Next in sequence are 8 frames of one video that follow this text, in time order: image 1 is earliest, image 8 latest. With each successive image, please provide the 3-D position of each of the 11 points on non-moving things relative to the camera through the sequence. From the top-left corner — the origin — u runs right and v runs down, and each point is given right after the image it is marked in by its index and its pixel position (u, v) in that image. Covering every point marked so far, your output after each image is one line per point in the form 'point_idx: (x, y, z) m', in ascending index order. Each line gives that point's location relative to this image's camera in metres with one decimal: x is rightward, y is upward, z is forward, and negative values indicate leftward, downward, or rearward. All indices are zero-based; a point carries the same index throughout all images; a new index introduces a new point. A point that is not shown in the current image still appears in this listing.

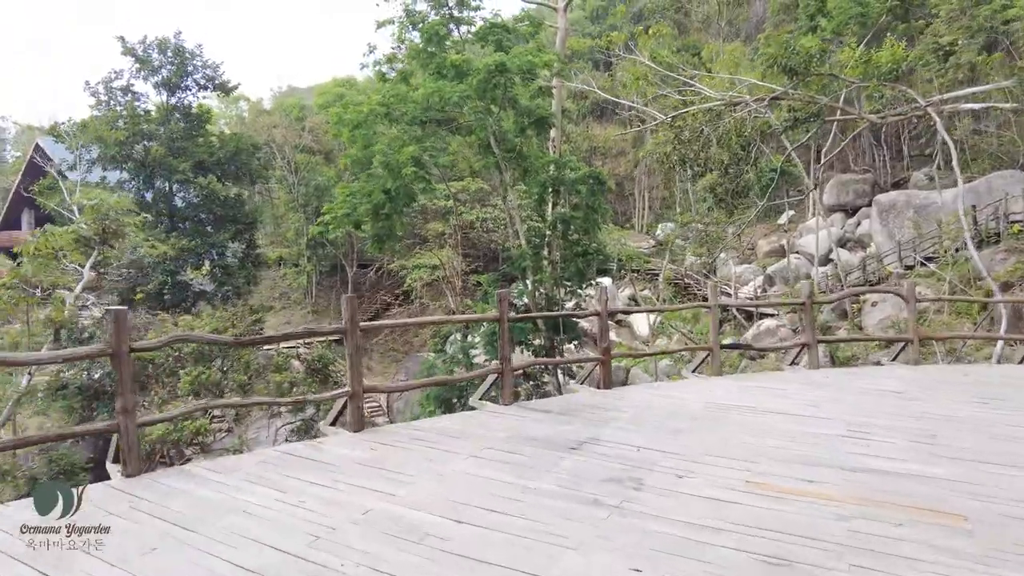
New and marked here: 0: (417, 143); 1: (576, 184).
0: (-1.4, +2.1, +9.5) m
1: (+0.9, +1.5, +9.7) m
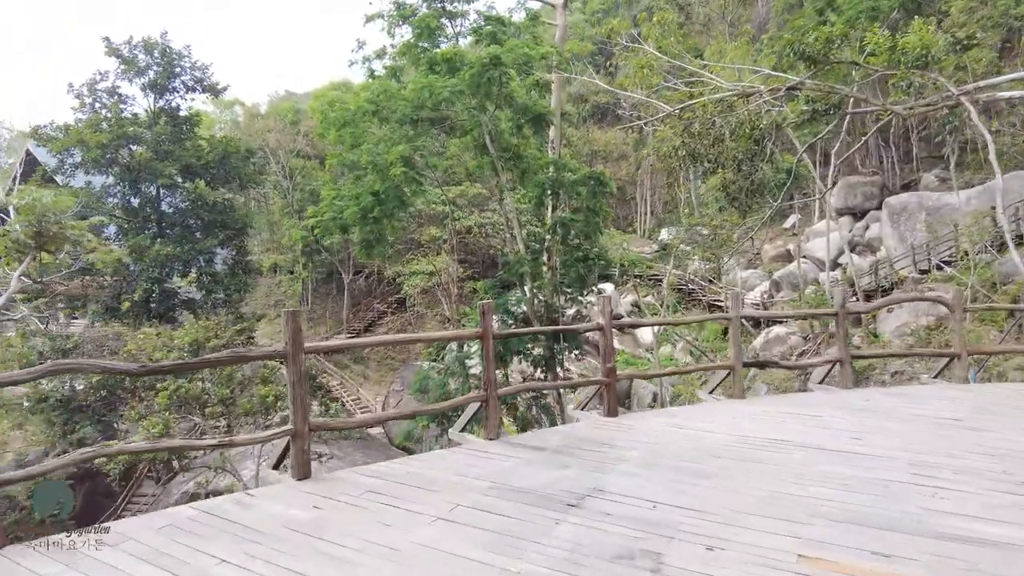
0: (-1.4, +2.0, +9.0) m
1: (+0.9, +1.4, +9.2) m
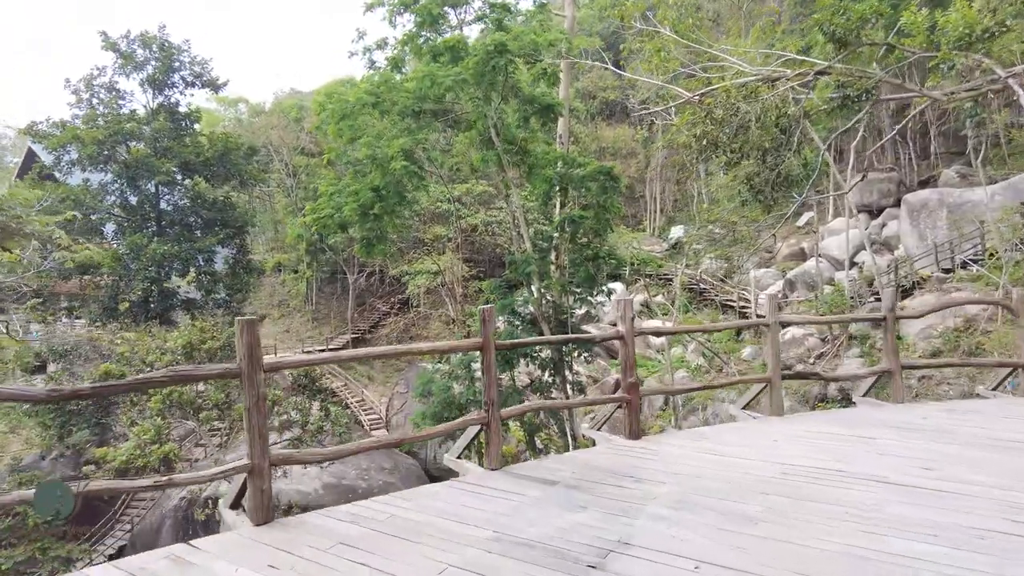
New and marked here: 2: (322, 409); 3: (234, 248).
0: (-1.3, +2.0, +8.6) m
1: (+1.0, +1.4, +8.8) m
2: (-2.9, -1.9, +10.2) m
3: (-6.2, +0.9, +14.8) m
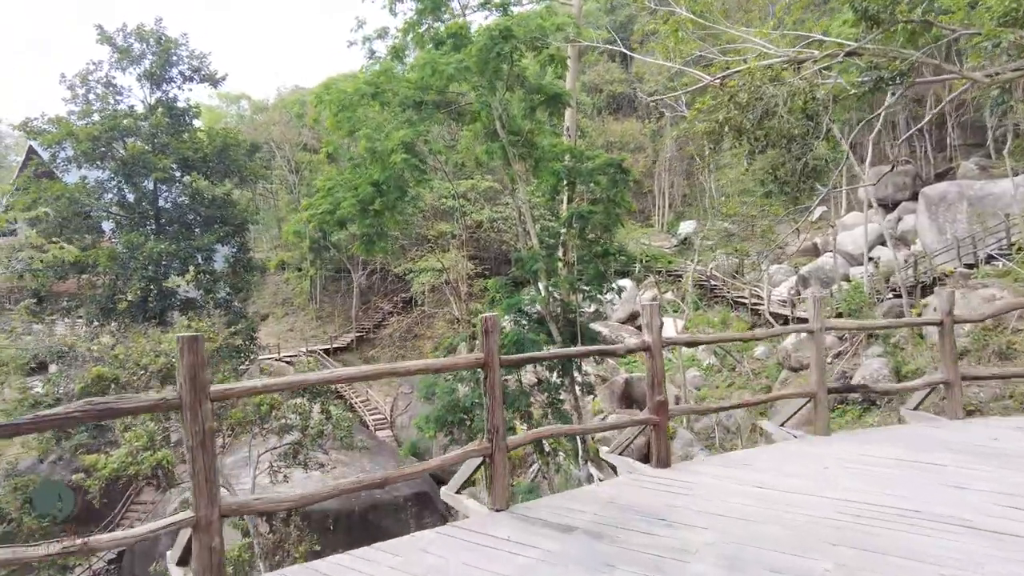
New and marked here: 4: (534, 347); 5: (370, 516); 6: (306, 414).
0: (-1.3, +2.0, +8.3) m
1: (+1.0, +1.5, +8.5) m
2: (-2.8, -1.9, +9.9) m
3: (-6.1, +0.9, +14.5) m
4: (+0.3, -0.8, +8.5) m
5: (-2.5, -4.1, +11.9) m
6: (-2.9, -1.8, +9.5) m
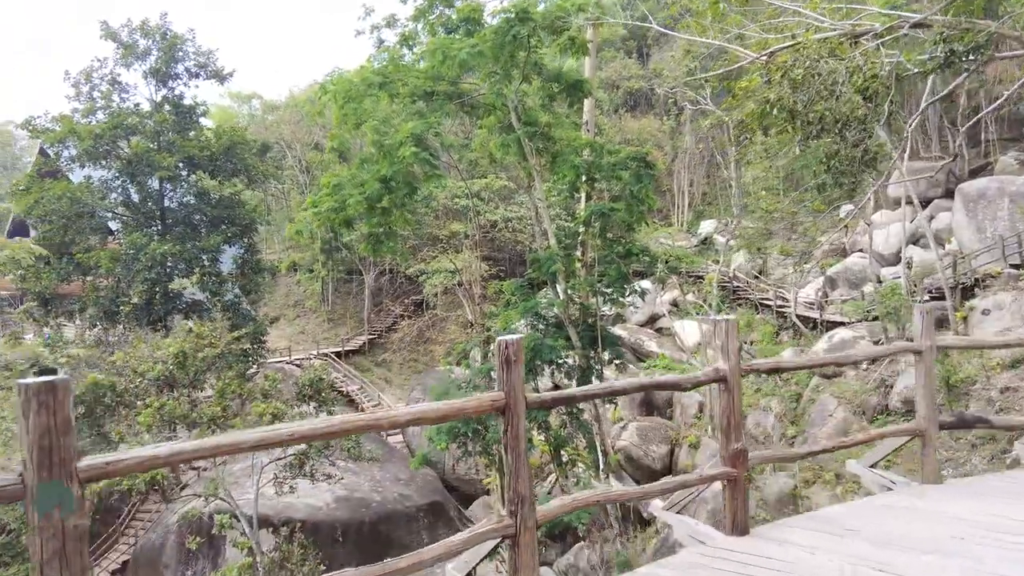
0: (-1.1, +2.0, +7.8) m
1: (+1.2, +1.4, +7.9) m
2: (-2.6, -1.9, +9.4) m
3: (-5.7, +0.9, +14.1) m
4: (+0.5, -0.8, +8.0) m
5: (-2.3, -4.1, +11.4) m
6: (-2.7, -1.8, +9.0) m
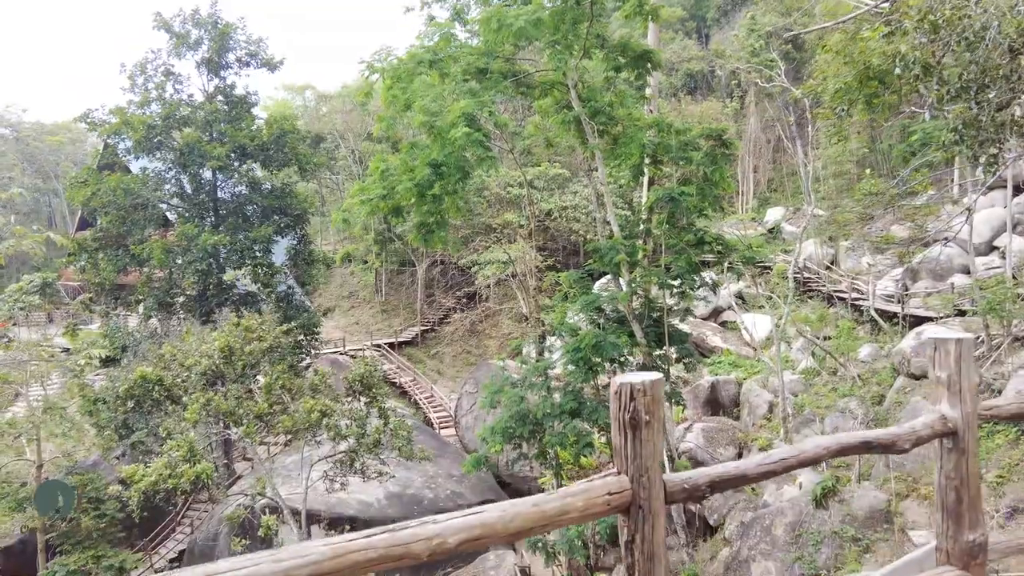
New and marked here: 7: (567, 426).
0: (-0.4, +2.1, +7.3) m
1: (+1.9, +1.5, +7.2) m
2: (-1.8, -1.8, +9.1) m
3: (-4.6, +1.1, +14.0) m
4: (+1.1, -0.7, +7.4) m
5: (-1.3, -4.0, +11.1) m
6: (-2.0, -1.7, +8.7) m
7: (+0.6, -1.6, +7.9) m
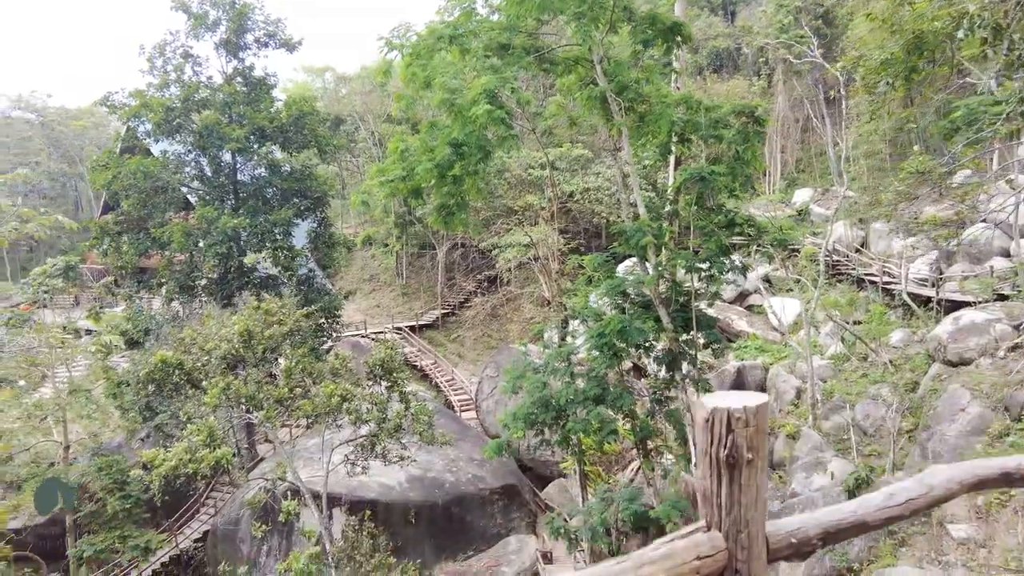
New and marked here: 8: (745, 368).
0: (-0.2, +2.3, +7.0) m
1: (+2.1, +1.7, +6.9) m
2: (-1.5, -1.6, +9.0) m
3: (-4.1, +1.4, +13.9) m
4: (+1.4, -0.5, +7.2) m
5: (-1.0, -3.7, +11.0) m
6: (-1.7, -1.5, +8.6) m
7: (+0.9, -1.4, +7.7) m
8: (+4.3, -1.5, +12.3) m
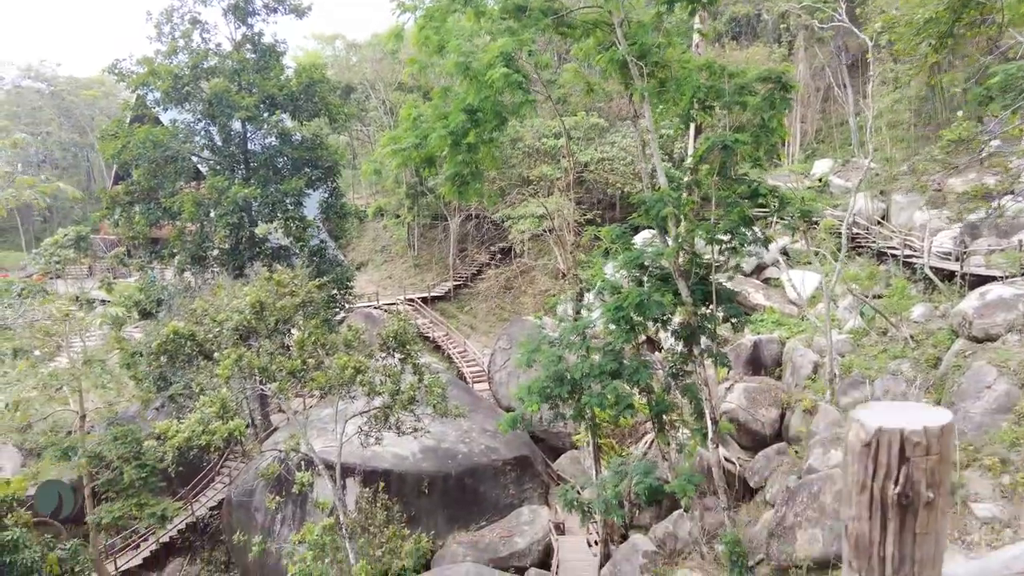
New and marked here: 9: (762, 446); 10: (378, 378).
0: (0.0, +2.5, +6.8) m
1: (+2.3, +2.0, +6.7) m
2: (-1.3, -1.2, +8.9) m
3: (-3.9, +2.0, +13.7) m
4: (+1.6, -0.2, +7.0) m
5: (-0.8, -3.2, +11.0) m
6: (-1.5, -1.2, +8.5) m
7: (+1.1, -1.1, +7.6) m
8: (+4.6, -1.0, +12.2) m
9: (+3.9, -2.5, +10.3) m
10: (-1.7, -1.2, +8.5) m
